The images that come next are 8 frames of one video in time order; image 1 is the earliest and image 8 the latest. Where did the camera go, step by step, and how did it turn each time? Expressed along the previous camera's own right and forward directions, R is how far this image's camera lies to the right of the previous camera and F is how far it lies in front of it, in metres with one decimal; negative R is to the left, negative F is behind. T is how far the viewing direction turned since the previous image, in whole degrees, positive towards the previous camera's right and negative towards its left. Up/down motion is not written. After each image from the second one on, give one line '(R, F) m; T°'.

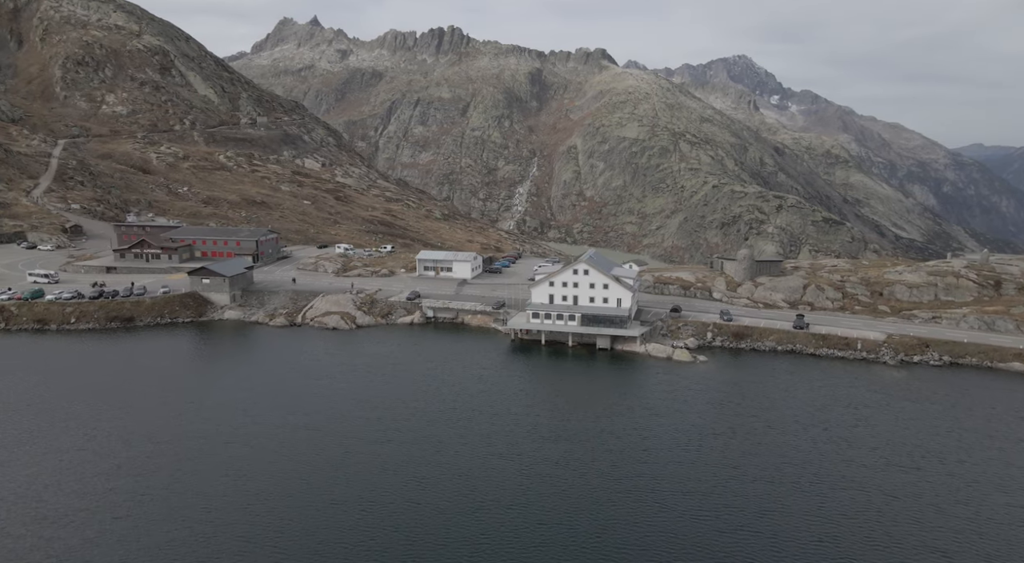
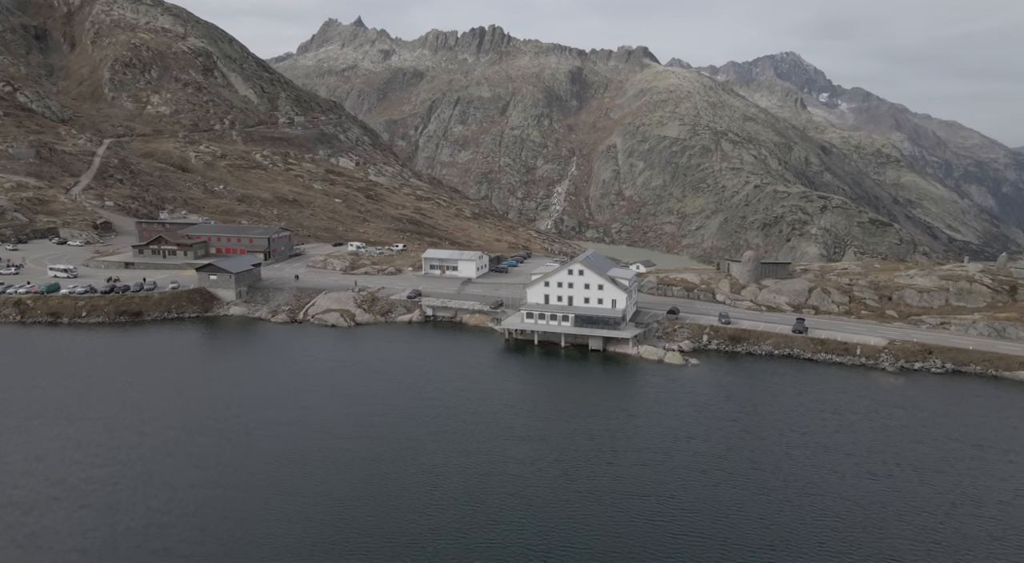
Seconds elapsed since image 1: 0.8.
(+5.7, -0.3) m; -4°
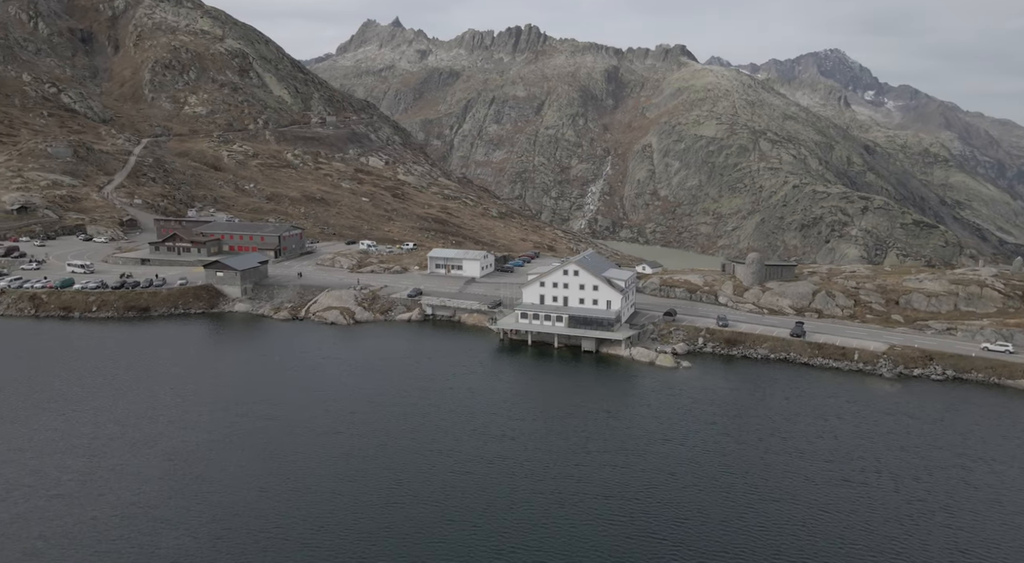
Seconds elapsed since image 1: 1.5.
(+5.1, -0.2) m; -3°
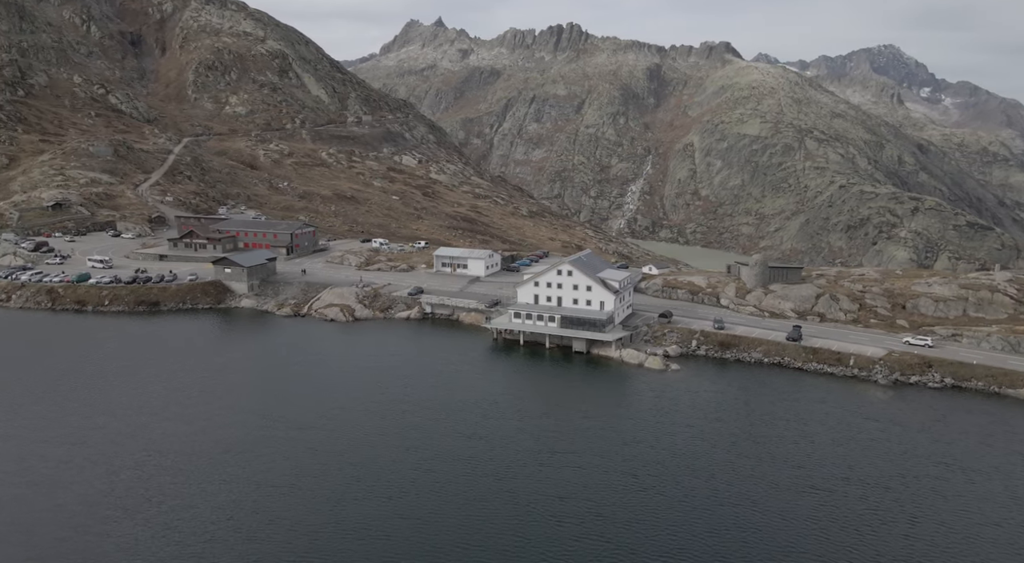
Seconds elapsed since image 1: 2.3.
(+6.0, -0.1) m; -4°
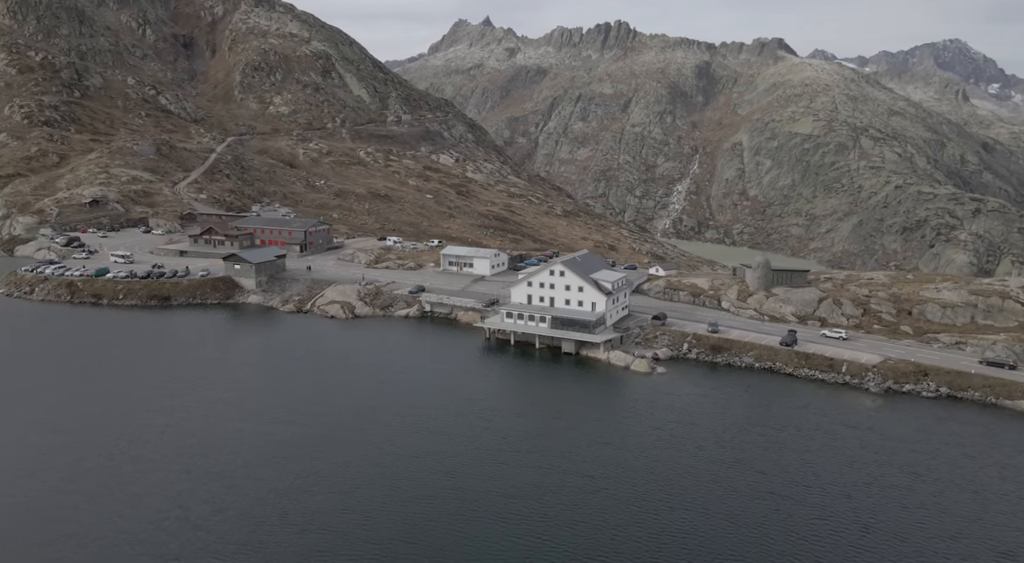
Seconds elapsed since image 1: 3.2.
(+6.9, 0.0) m; -4°
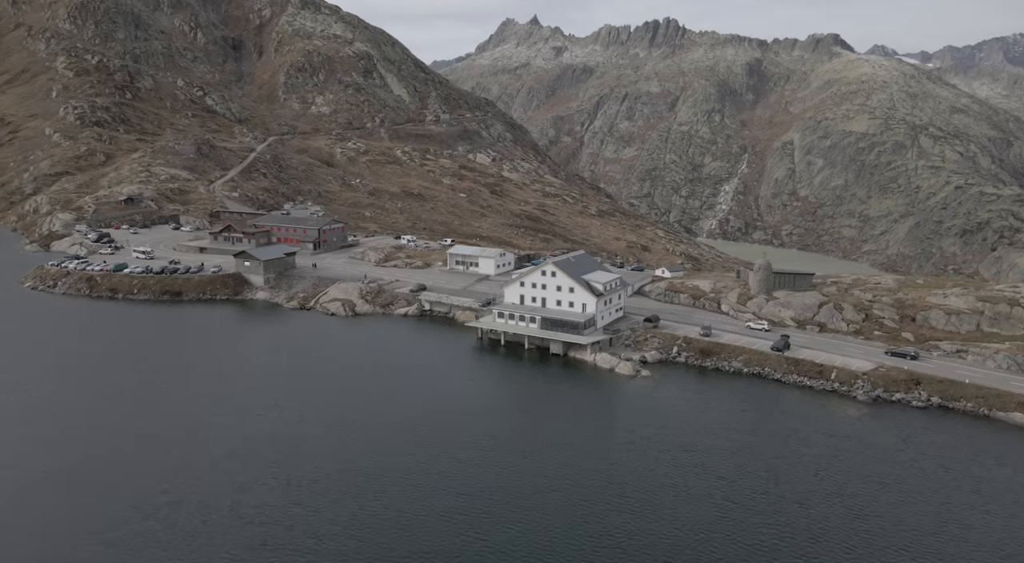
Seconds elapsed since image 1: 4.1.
(+7.0, +0.1) m; -4°
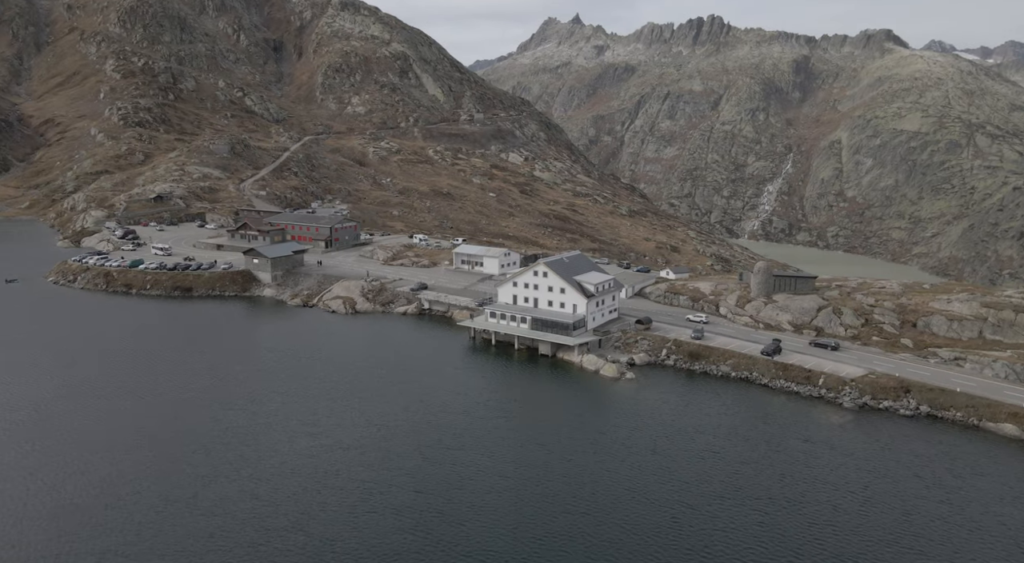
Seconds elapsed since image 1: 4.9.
(+6.3, +0.2) m; -4°
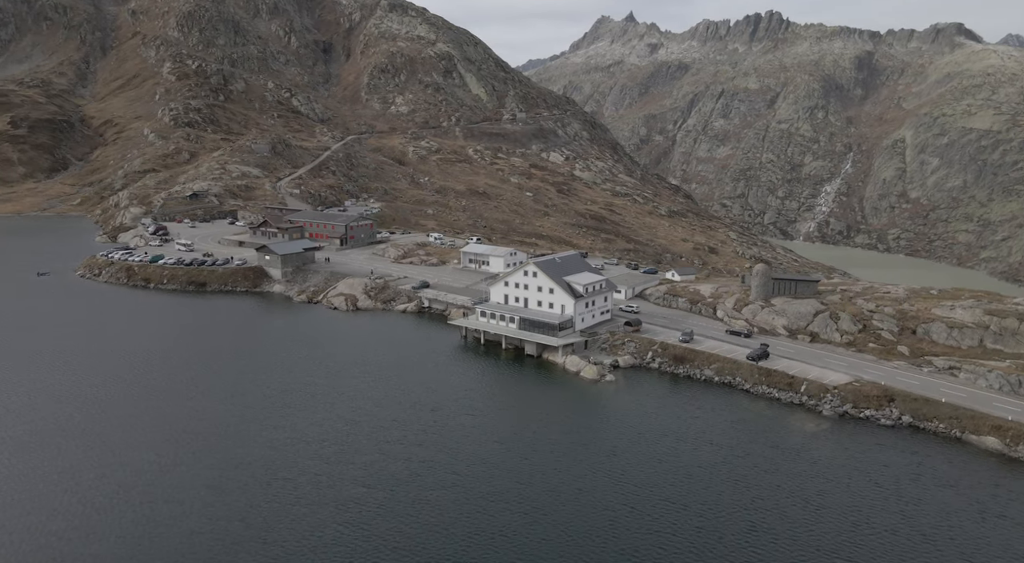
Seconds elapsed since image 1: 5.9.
(+7.9, +0.5) m; -5°
